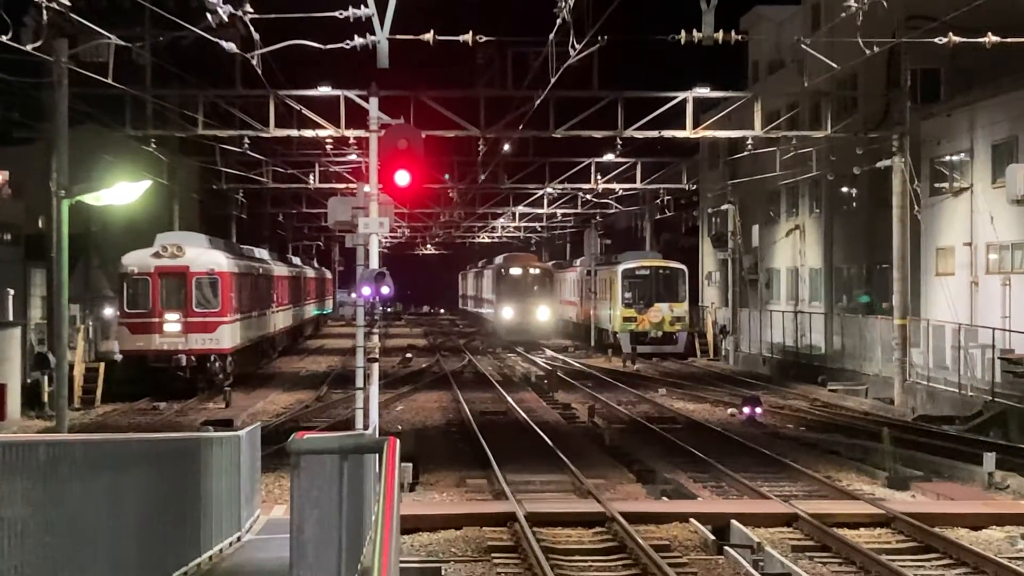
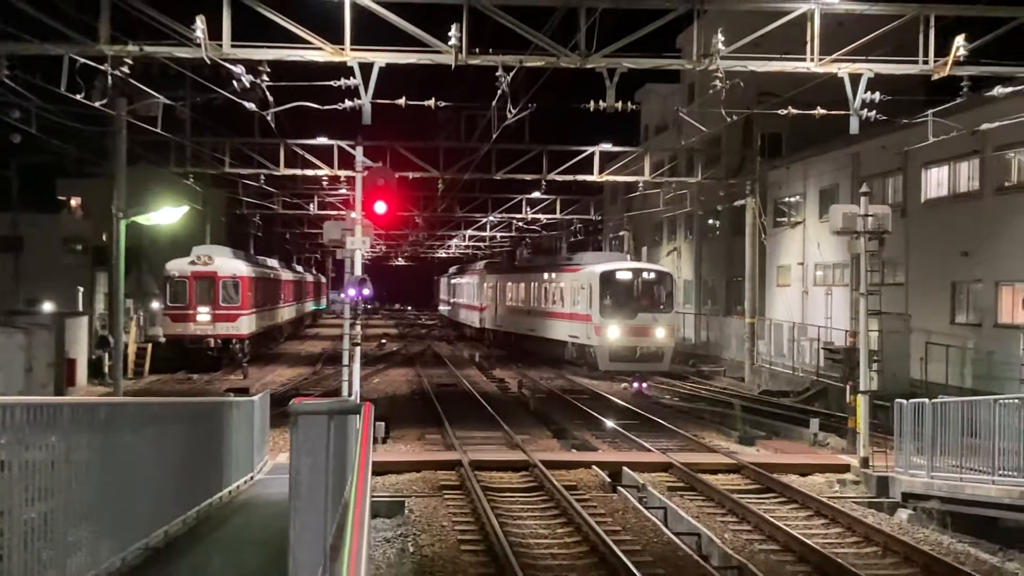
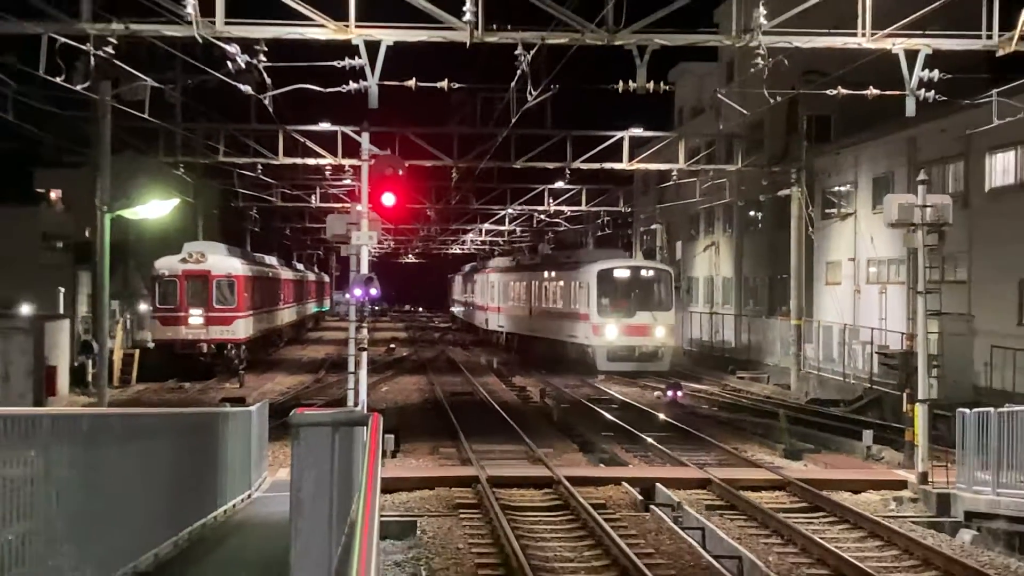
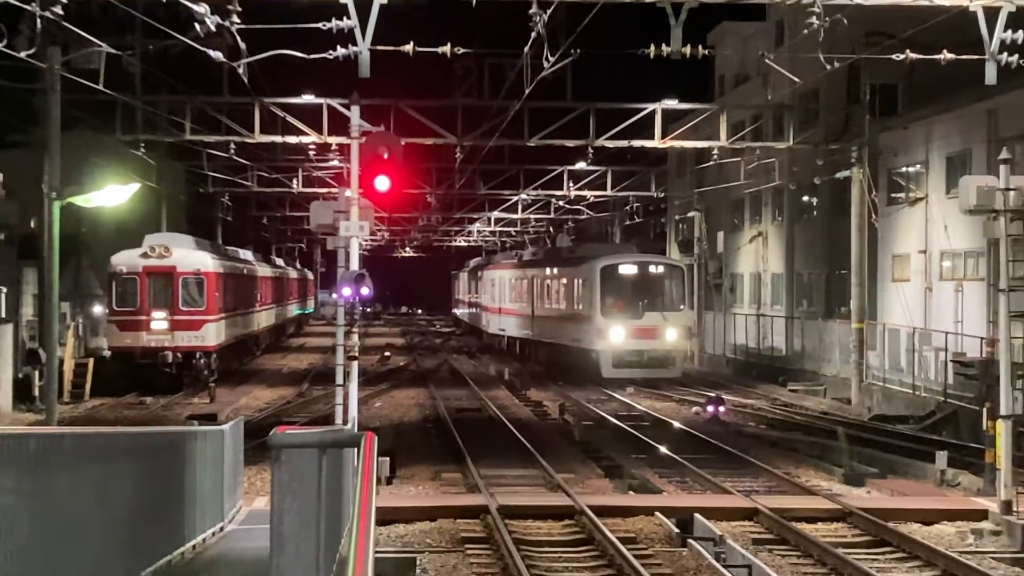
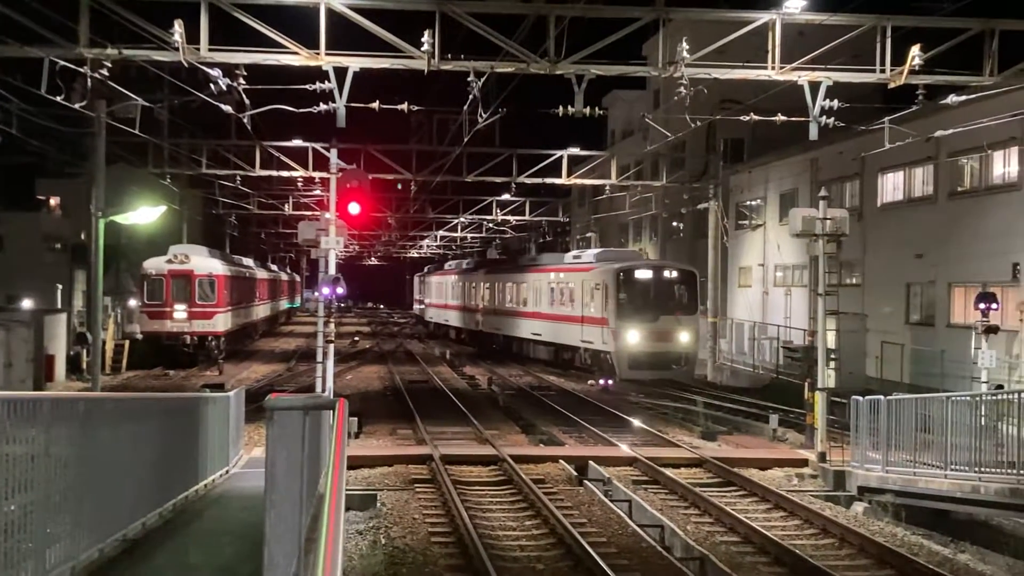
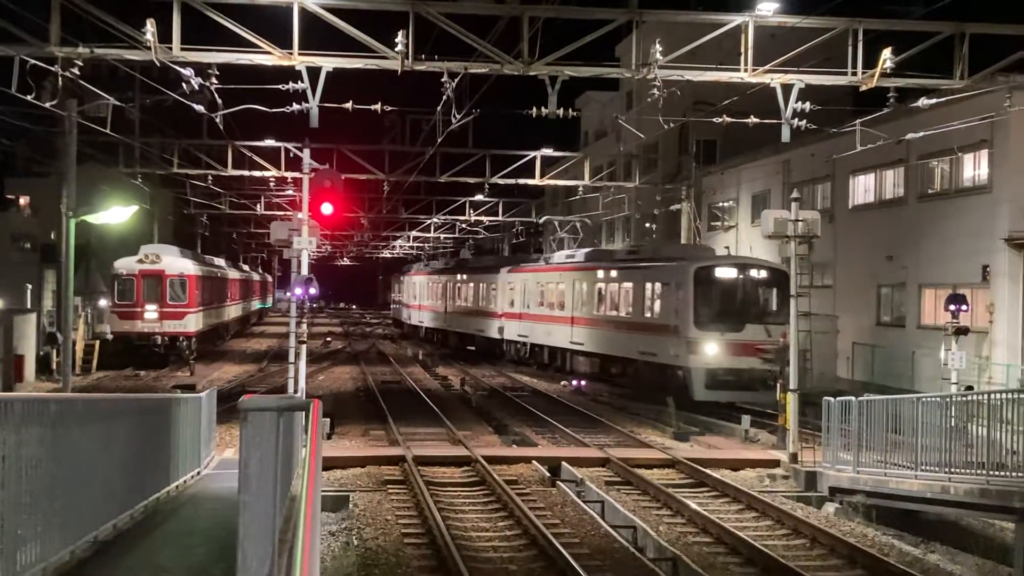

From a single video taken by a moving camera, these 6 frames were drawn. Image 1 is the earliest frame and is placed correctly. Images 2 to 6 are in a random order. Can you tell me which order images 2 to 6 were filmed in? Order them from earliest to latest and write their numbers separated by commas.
4, 3, 2, 5, 6
